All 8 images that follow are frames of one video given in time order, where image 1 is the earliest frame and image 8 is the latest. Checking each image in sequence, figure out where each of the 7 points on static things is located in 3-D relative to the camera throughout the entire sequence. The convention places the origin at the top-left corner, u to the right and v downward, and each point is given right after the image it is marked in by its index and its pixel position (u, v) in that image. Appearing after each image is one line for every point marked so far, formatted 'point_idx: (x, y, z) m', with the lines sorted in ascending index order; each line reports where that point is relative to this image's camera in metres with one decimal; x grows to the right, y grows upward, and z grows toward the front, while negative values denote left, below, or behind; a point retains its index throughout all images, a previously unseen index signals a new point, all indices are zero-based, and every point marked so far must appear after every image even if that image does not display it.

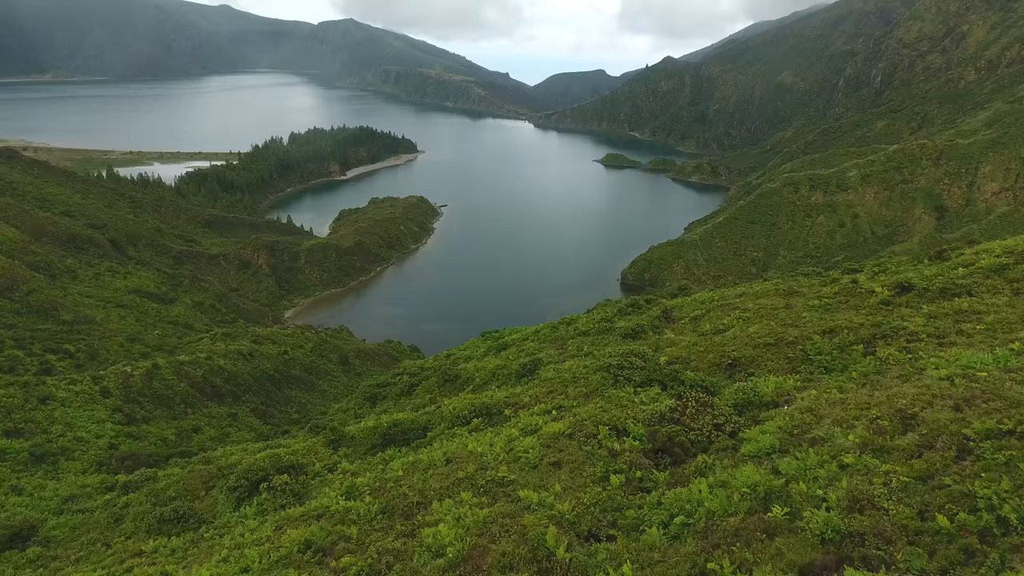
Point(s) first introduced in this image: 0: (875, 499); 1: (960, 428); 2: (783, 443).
0: (+5.1, -2.9, +9.0) m
1: (+6.9, -2.2, +9.9) m
2: (+5.5, -3.1, +13.1) m
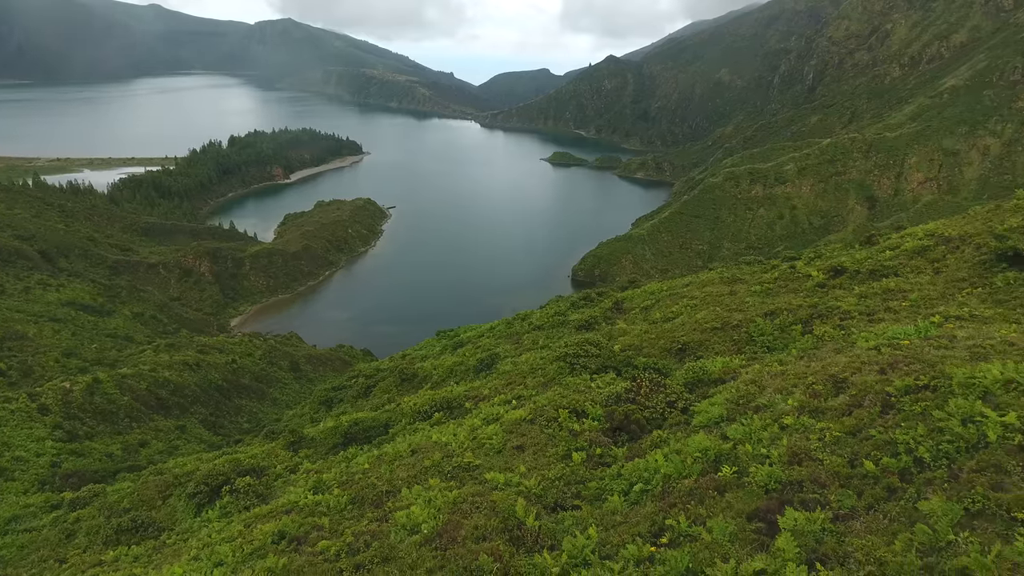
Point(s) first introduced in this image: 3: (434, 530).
0: (+4.6, -2.5, +10.0) m
1: (+6.4, -1.7, +11.0) m
2: (+4.8, -2.6, +14.1) m
3: (-1.4, -4.3, +11.4) m
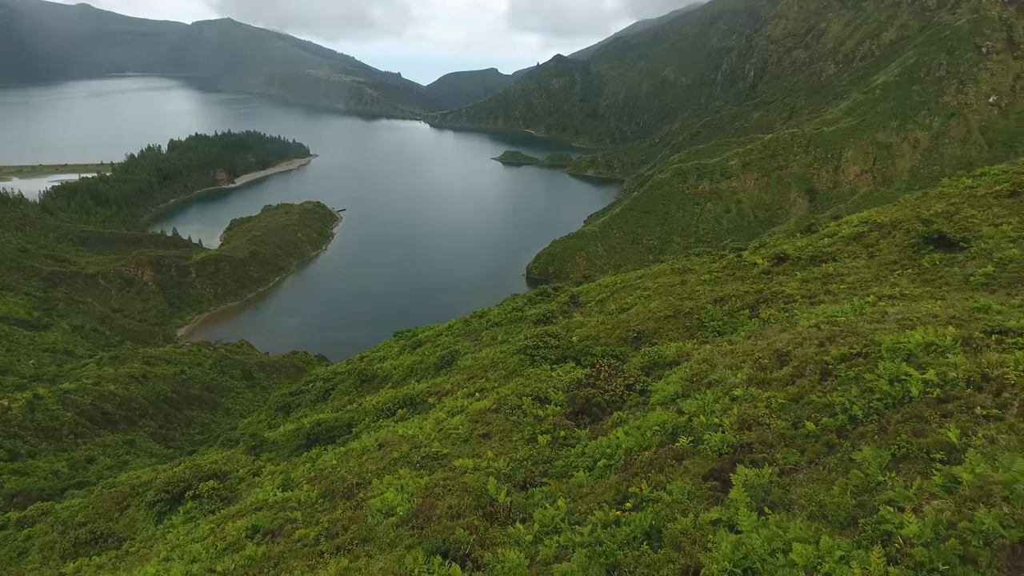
0: (+4.1, -2.2, +10.8) m
1: (+5.8, -1.3, +12.0) m
2: (+4.0, -2.3, +14.9) m
3: (-1.9, -4.1, +11.8) m
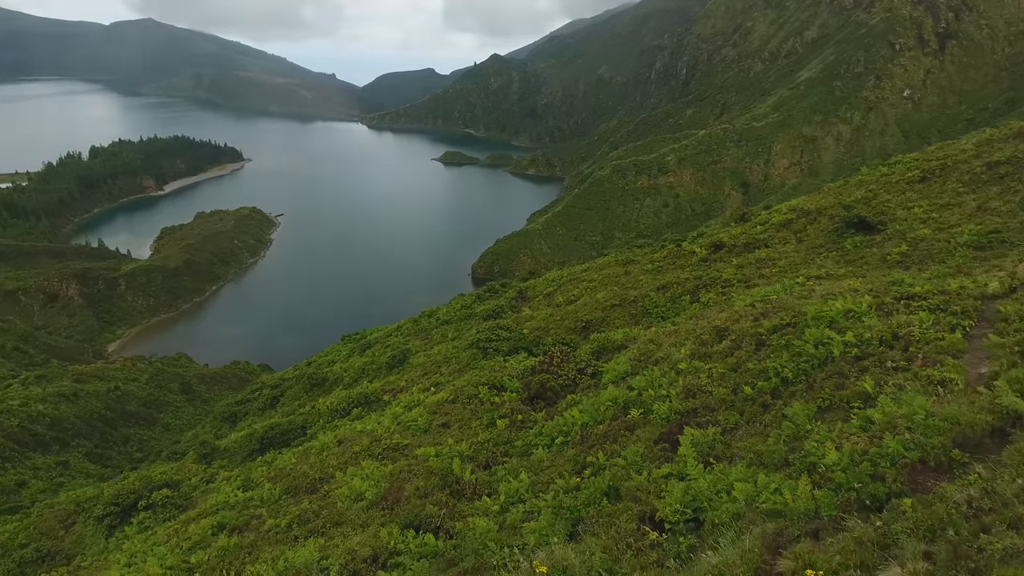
0: (+3.5, -1.8, +11.8) m
1: (+5.0, -0.9, +13.1) m
2: (+3.0, -1.9, +15.9) m
3: (-2.5, -3.9, +12.2) m
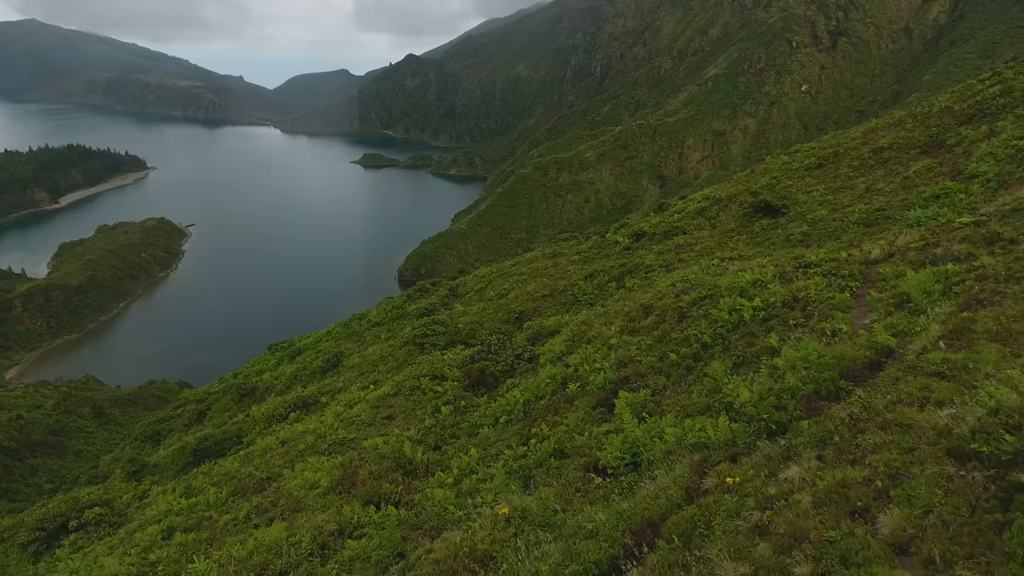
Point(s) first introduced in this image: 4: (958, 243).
0: (+2.4, -1.4, +12.8) m
1: (+3.7, -0.4, +14.3) m
2: (+1.5, -1.5, +16.8) m
3: (-3.5, -3.8, +12.6) m
4: (+7.9, +0.8, +11.5) m
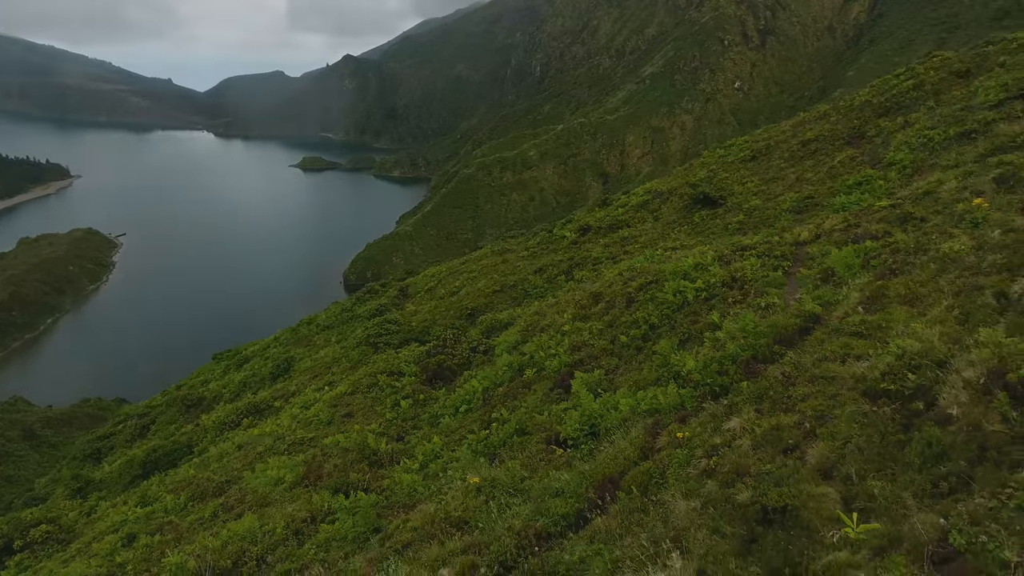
0: (+1.5, -1.1, +13.5) m
1: (+2.7, -0.1, +15.0) m
2: (+0.3, -1.3, +17.4) m
3: (-4.2, -3.7, +12.8) m
4: (+7.1, +1.3, +12.5) m
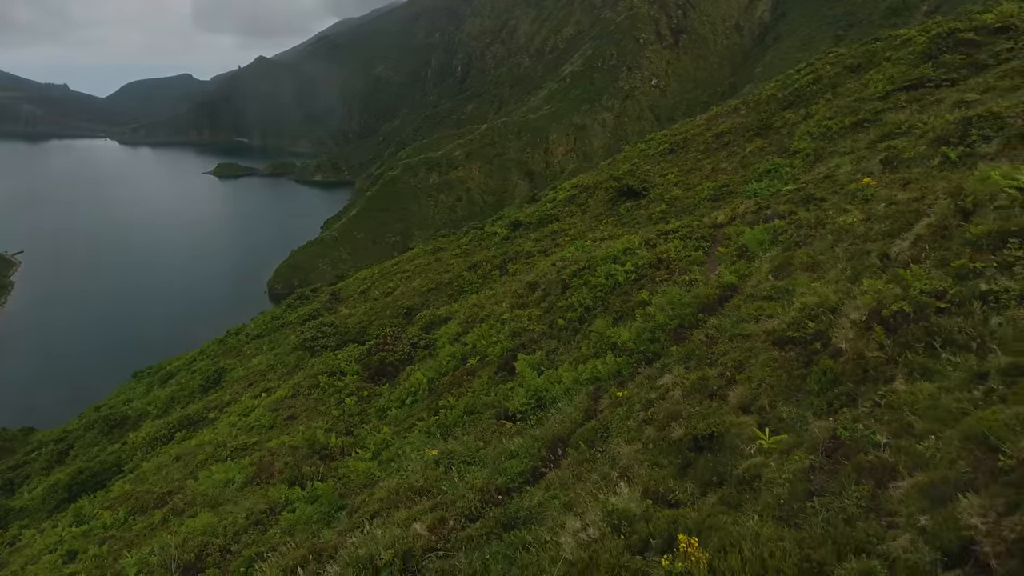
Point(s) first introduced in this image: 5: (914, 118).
0: (+0.3, -0.9, +14.1) m
1: (+1.2, +0.2, +15.8) m
2: (-1.3, -1.1, +17.9) m
3: (-5.2, -3.8, +12.8) m
4: (+5.8, +1.8, +13.8) m
5: (+10.1, +4.3, +16.2) m
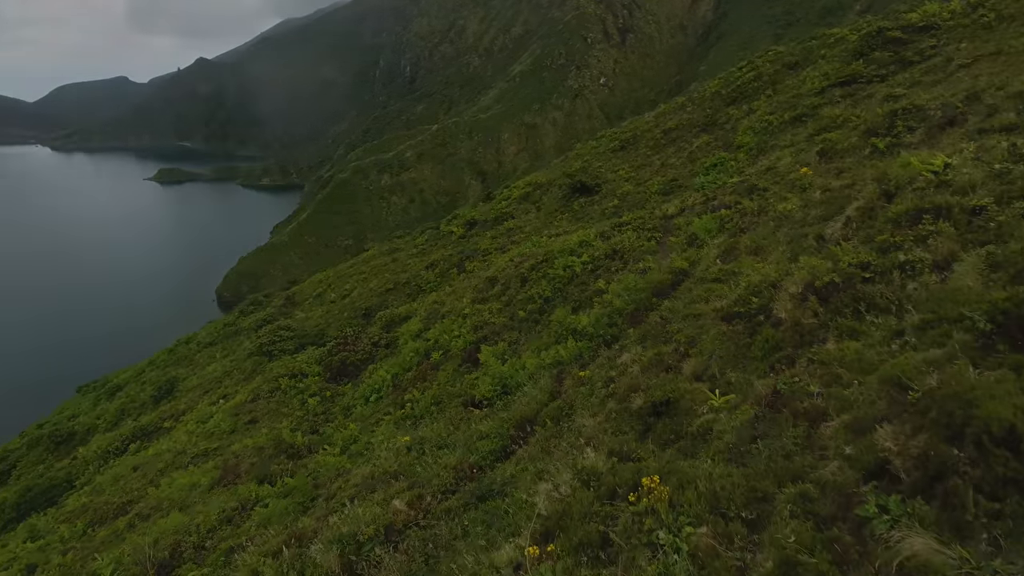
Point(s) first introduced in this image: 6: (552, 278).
0: (-0.6, -0.7, +14.4) m
1: (+0.2, +0.4, +16.1) m
2: (-2.4, -1.0, +18.1) m
3: (-5.9, -3.8, +12.8) m
4: (+4.9, +2.1, +14.5) m
5: (+8.9, +4.7, +17.2) m
6: (+0.9, +0.2, +14.2) m
